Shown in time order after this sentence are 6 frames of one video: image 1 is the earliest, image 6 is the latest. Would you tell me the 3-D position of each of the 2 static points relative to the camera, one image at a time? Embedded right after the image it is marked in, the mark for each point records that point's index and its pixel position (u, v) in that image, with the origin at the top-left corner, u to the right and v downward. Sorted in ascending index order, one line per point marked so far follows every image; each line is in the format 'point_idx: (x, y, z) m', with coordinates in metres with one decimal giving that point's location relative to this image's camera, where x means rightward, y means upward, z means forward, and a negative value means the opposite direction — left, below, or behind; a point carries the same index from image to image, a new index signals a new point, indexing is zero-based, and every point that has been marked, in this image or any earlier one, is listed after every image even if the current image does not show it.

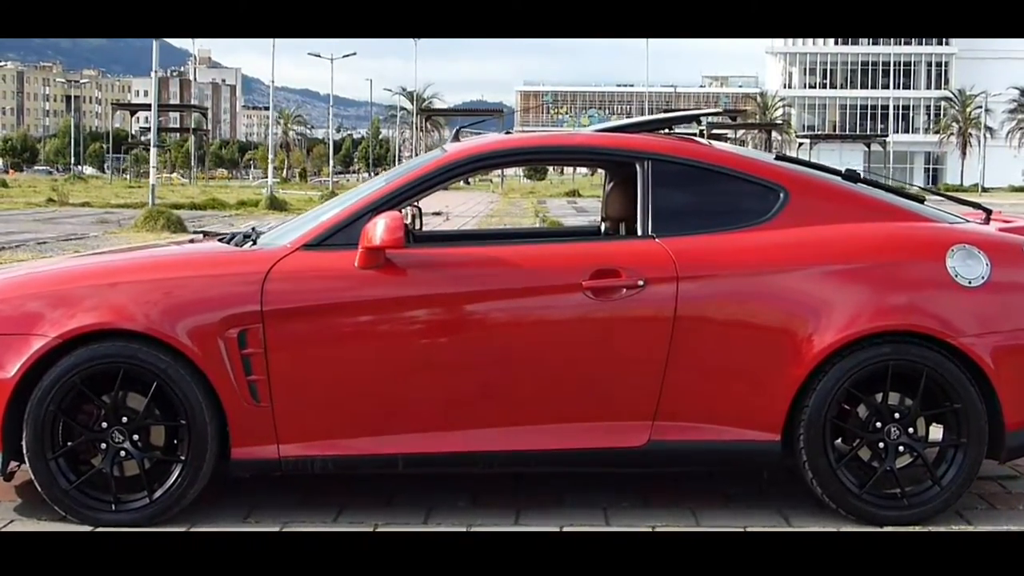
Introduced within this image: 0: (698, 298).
0: (+0.7, 0.0, +4.3) m
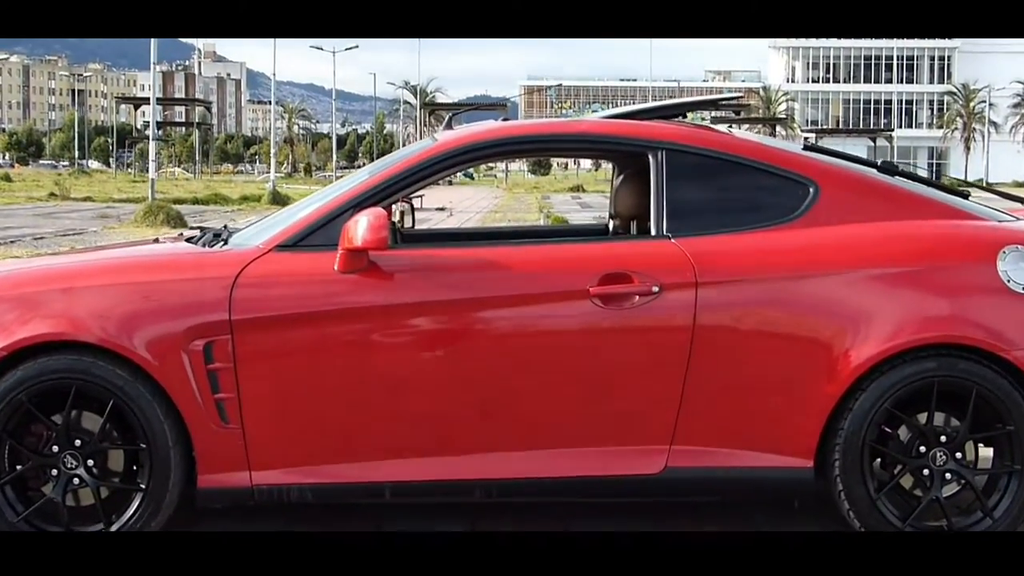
0: (+0.7, -0.1, +3.8) m
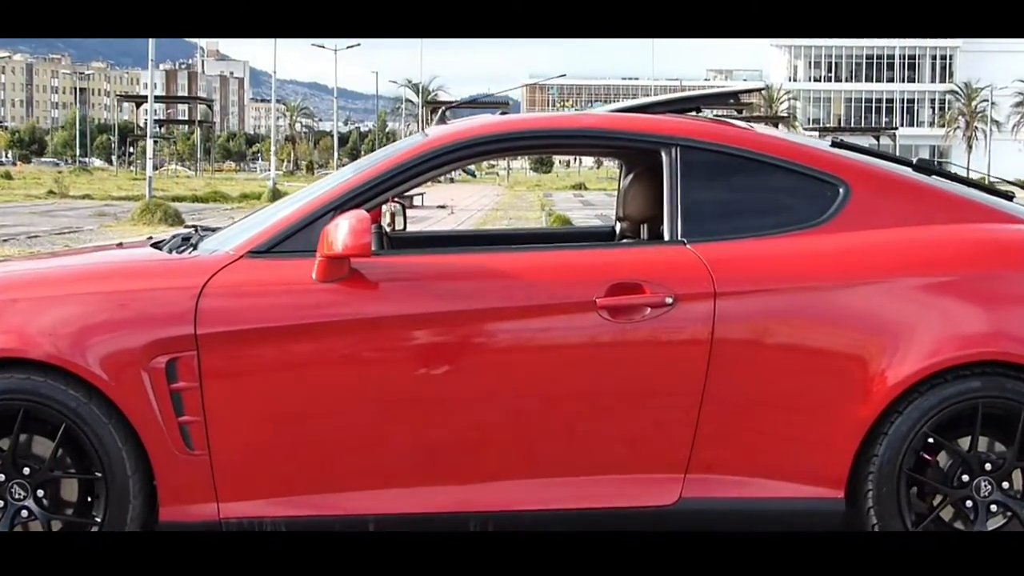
0: (+0.7, -0.1, +3.4) m
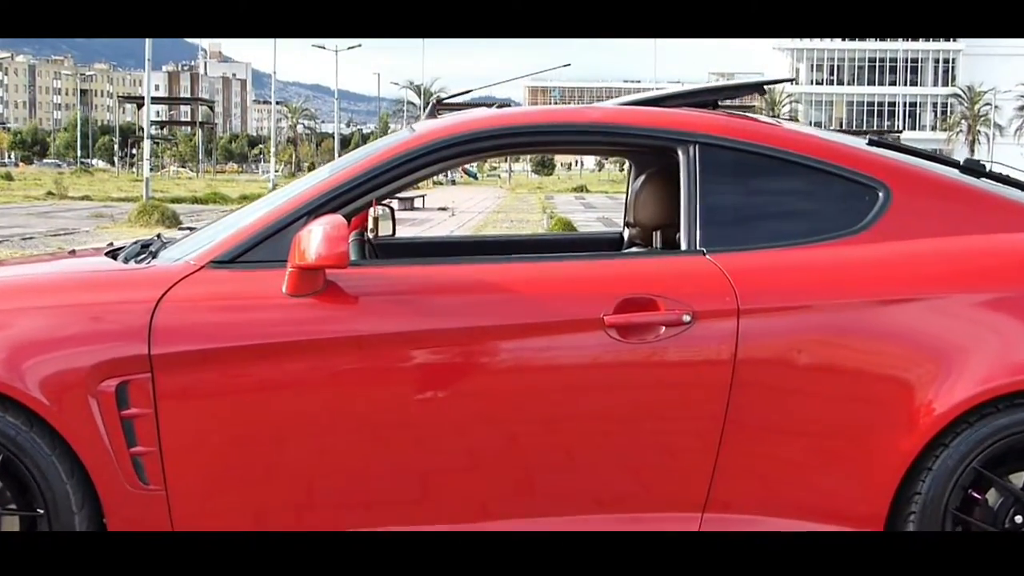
0: (+0.7, -0.1, +3.0) m
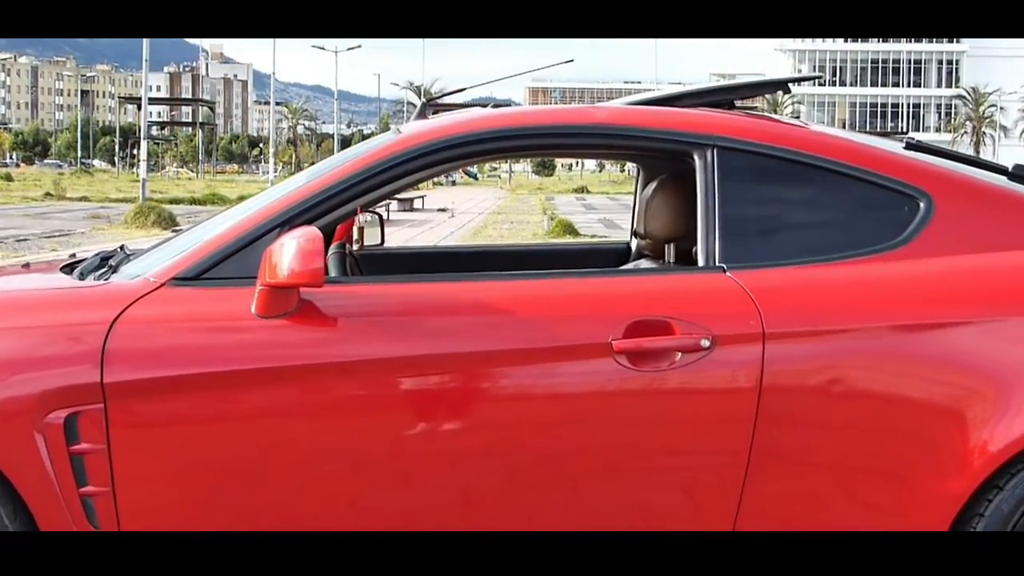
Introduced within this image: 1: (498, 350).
0: (+0.7, -0.2, +2.7) m
1: (0.0, -0.2, +2.7) m
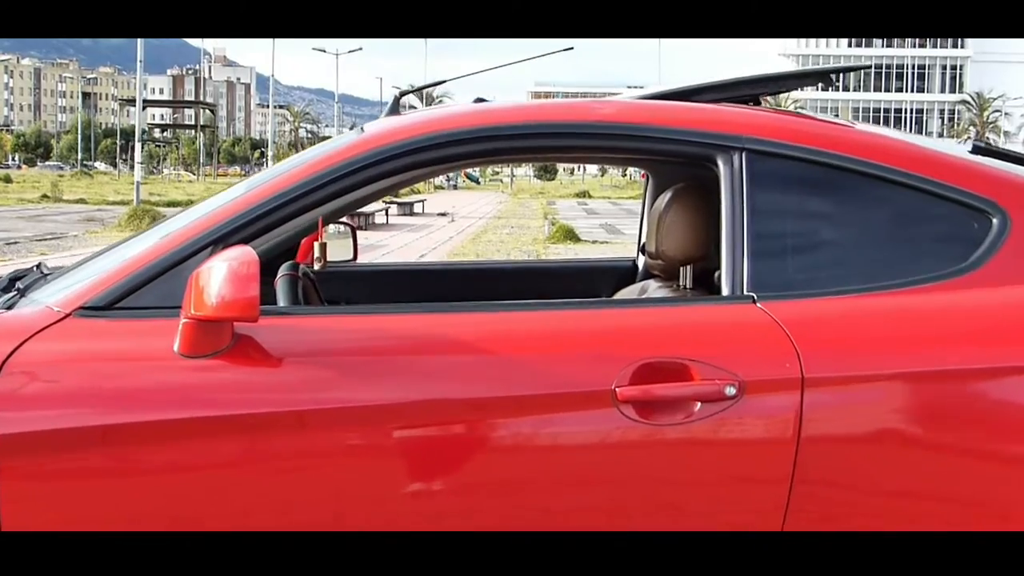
0: (+0.7, -0.3, +2.2) m
1: (-0.1, -0.2, +2.2) m
